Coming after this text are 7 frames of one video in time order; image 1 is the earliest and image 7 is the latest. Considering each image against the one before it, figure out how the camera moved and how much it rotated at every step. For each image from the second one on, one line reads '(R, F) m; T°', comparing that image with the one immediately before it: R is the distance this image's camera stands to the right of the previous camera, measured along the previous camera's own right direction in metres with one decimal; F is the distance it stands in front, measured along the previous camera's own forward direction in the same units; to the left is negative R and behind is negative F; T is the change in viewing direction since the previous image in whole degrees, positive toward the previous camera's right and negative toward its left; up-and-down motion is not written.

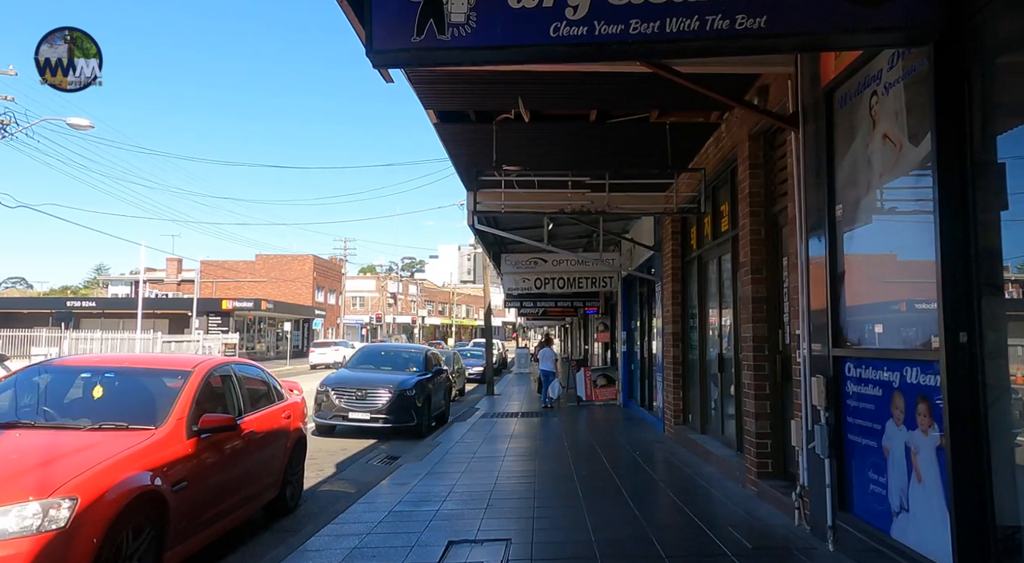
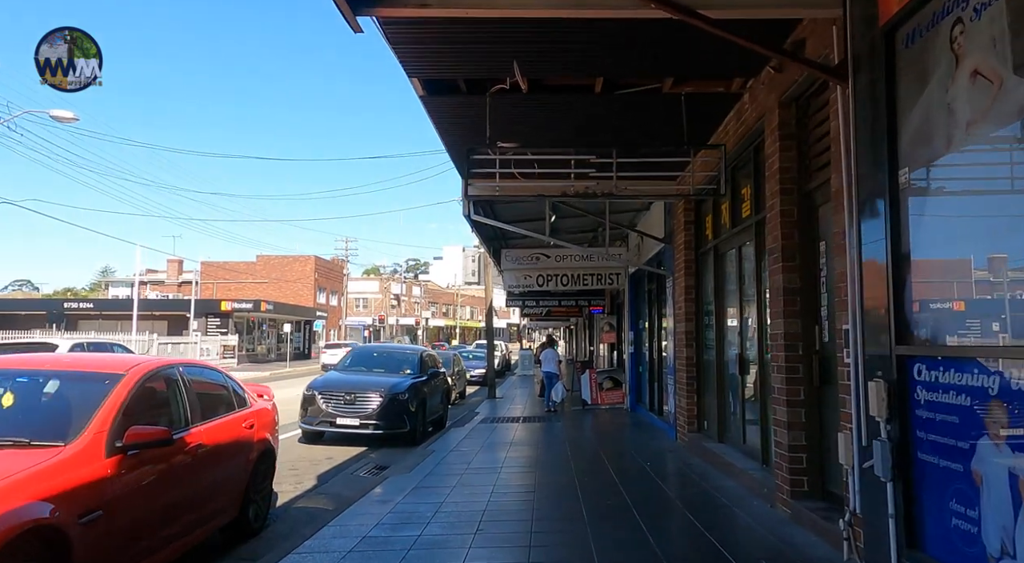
(+0.1, +0.8) m; 0°
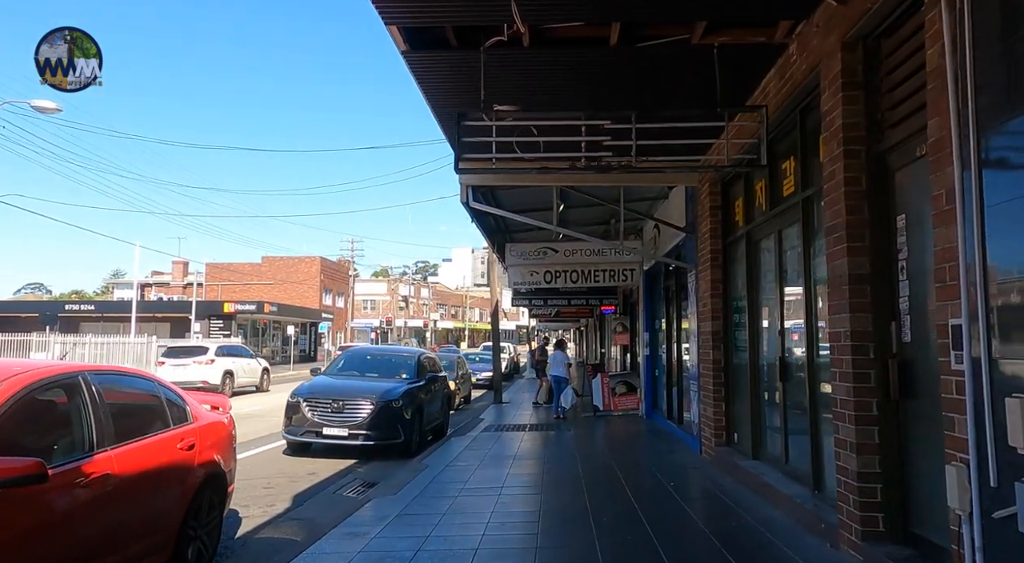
(+0.1, +1.0) m; -1°
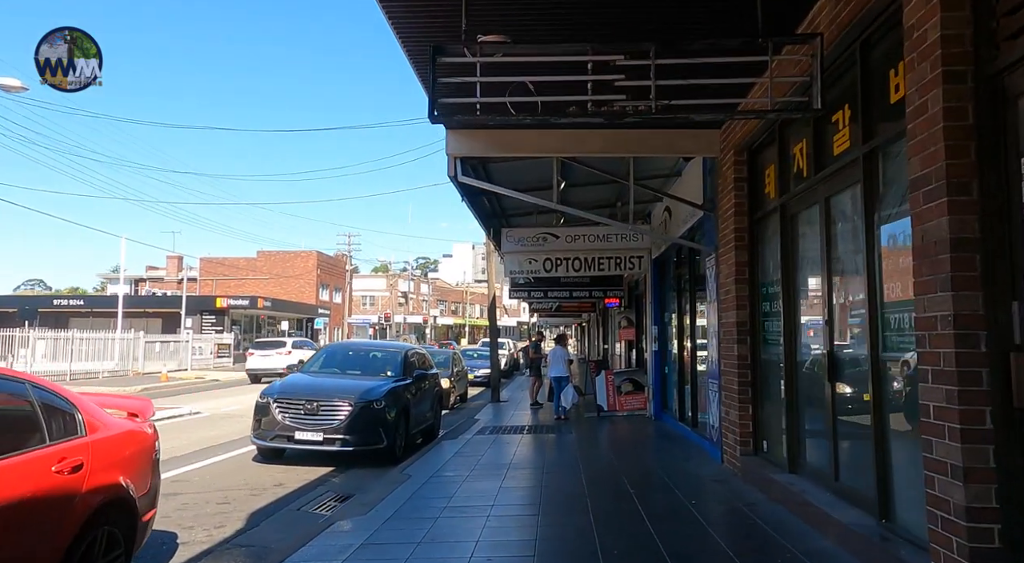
(+0.1, +1.1) m; 0°
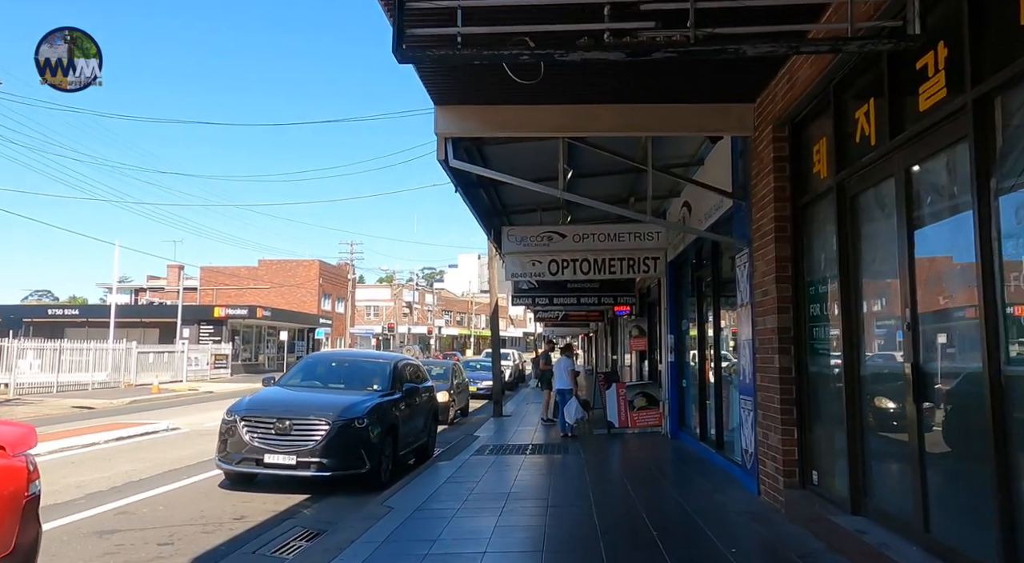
(+0.1, +1.1) m; -1°
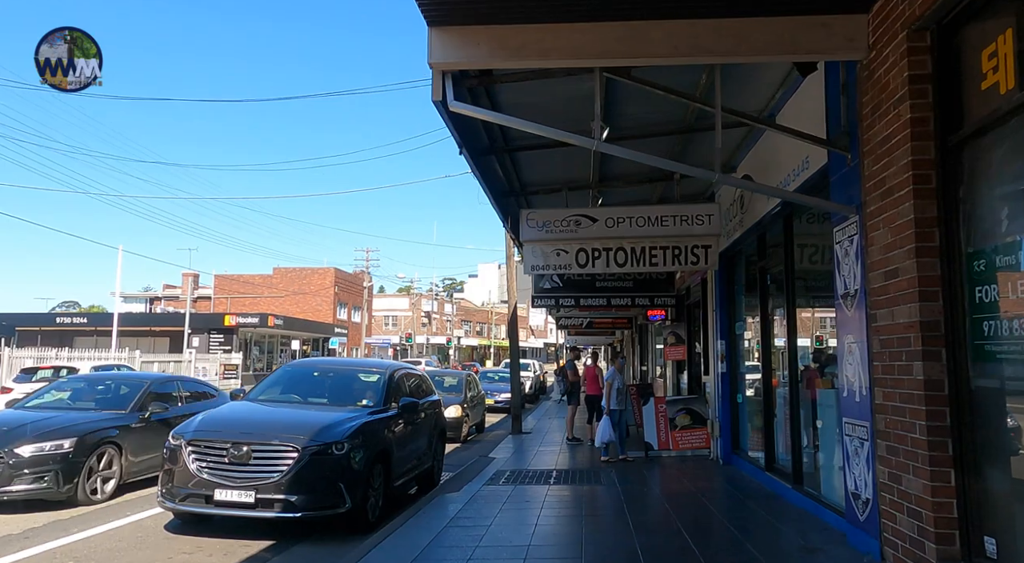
(0.0, +1.8) m; -2°
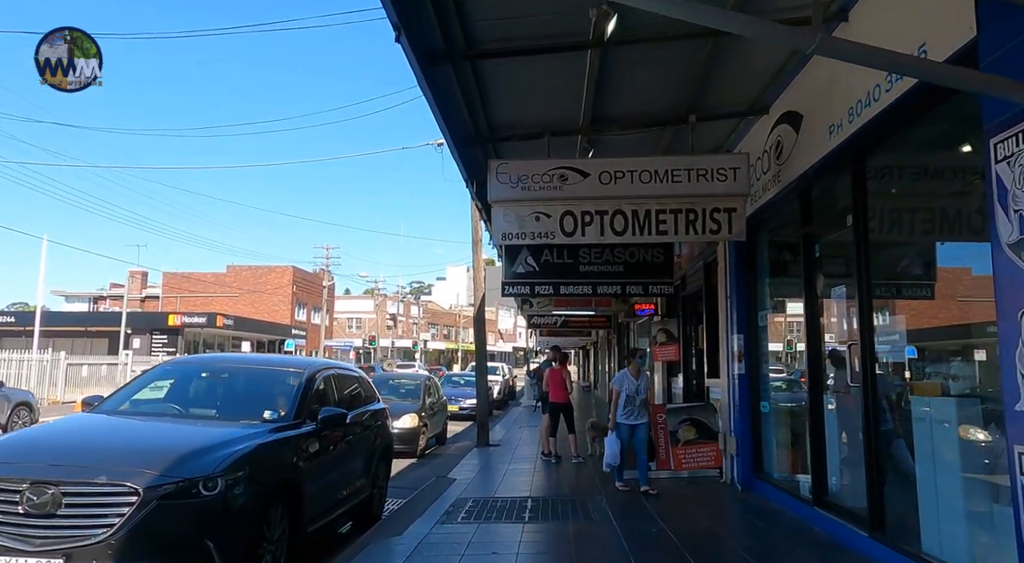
(0.0, +2.1) m; +3°
